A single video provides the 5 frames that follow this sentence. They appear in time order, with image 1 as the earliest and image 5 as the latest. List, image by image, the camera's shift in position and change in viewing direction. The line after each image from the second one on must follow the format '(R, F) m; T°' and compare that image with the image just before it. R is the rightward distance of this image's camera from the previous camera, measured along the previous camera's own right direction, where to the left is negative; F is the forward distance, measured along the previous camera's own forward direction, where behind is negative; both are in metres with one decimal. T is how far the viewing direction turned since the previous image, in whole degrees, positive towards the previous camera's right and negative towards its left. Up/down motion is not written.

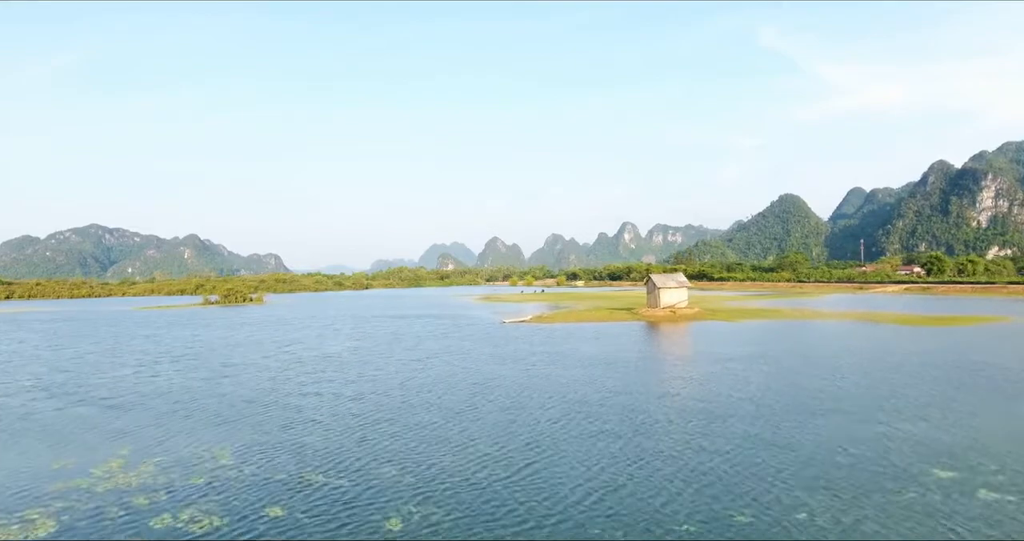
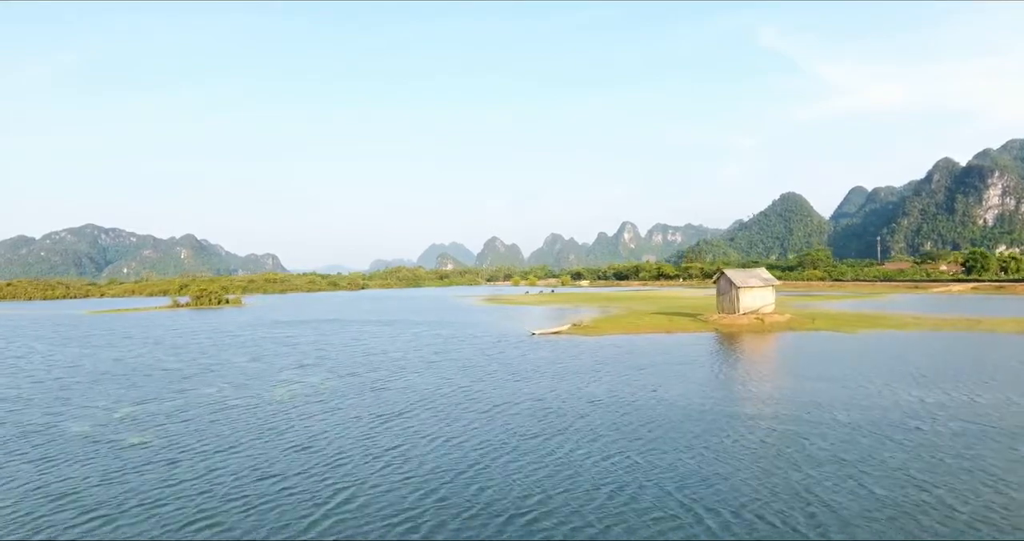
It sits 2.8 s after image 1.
(-1.5, +11.0) m; 0°
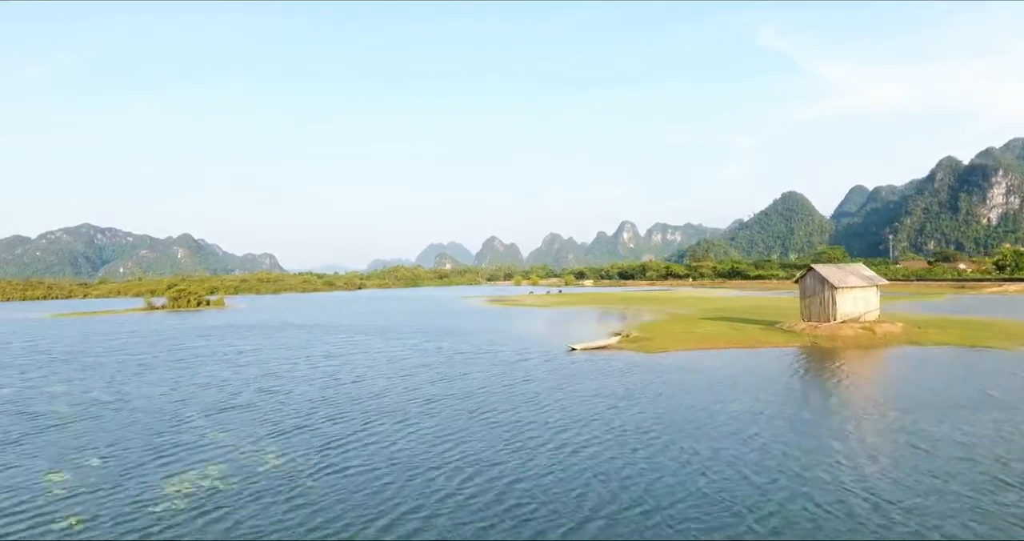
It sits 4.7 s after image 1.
(-1.2, +7.4) m; 0°
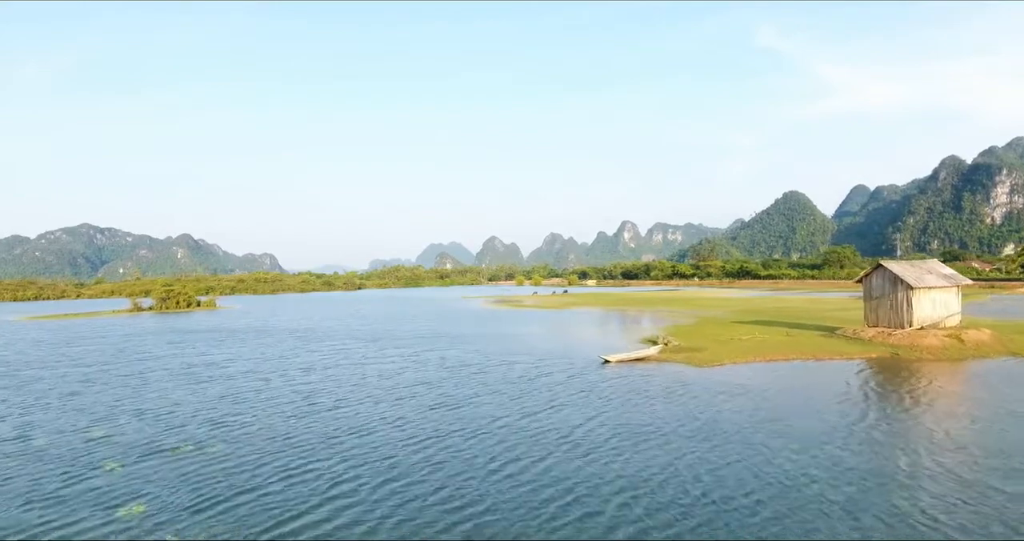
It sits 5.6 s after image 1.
(-0.6, +3.7) m; 0°
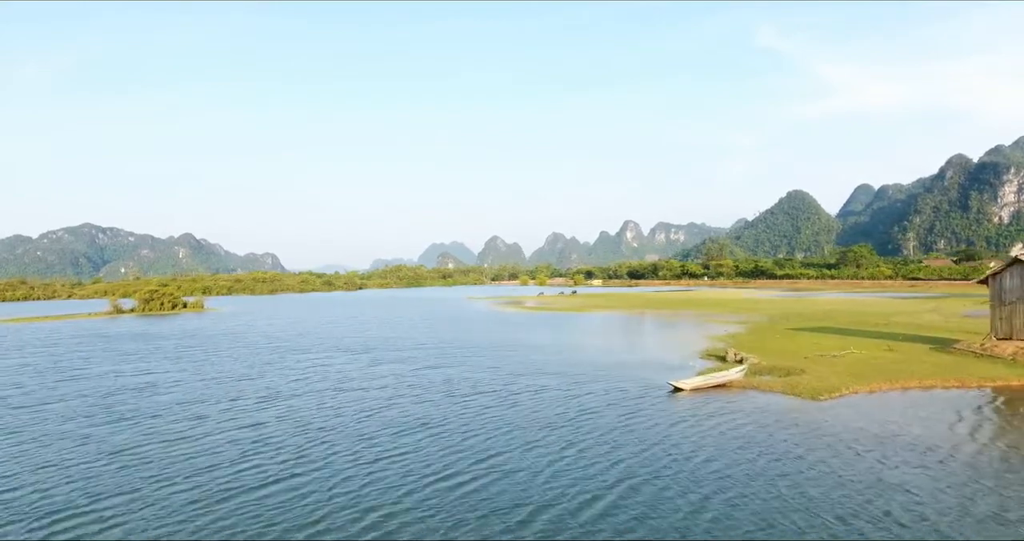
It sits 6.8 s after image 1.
(-0.8, +5.0) m; 0°
